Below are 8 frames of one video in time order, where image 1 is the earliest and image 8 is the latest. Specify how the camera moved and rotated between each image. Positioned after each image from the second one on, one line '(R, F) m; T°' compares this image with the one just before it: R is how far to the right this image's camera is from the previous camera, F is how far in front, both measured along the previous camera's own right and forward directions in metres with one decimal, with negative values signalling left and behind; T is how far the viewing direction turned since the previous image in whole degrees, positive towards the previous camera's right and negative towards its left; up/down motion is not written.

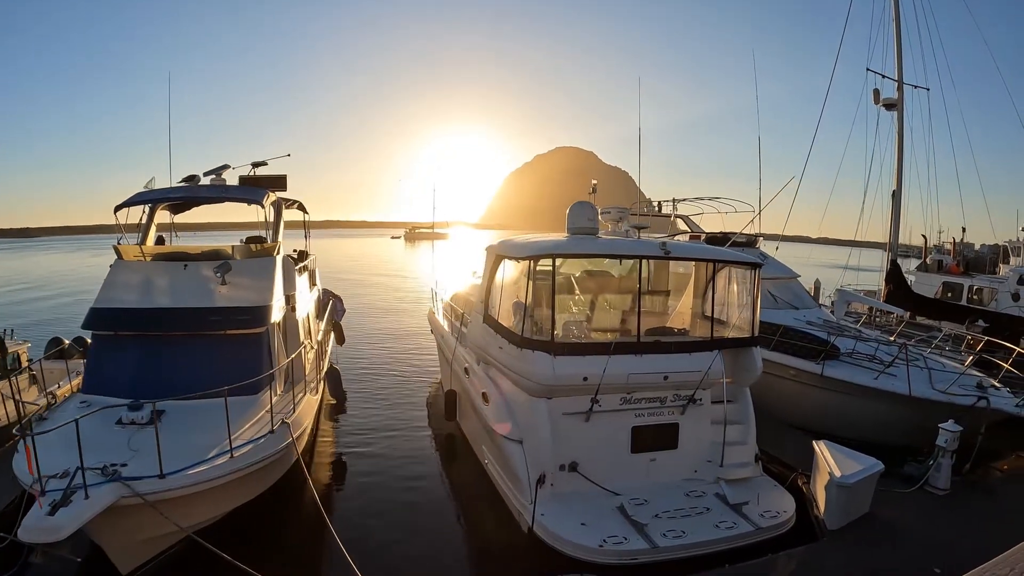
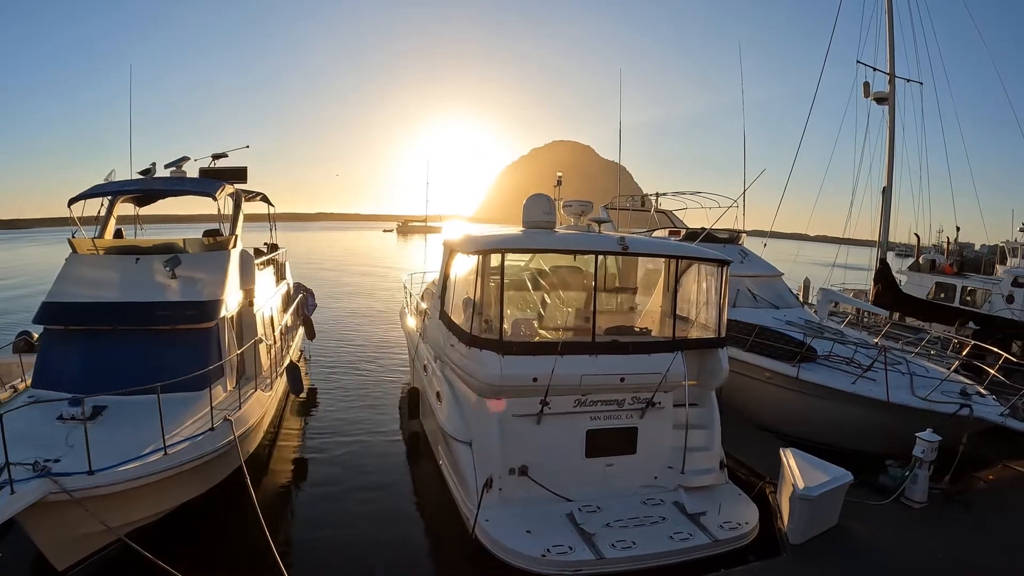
(+0.7, +0.2) m; -1°
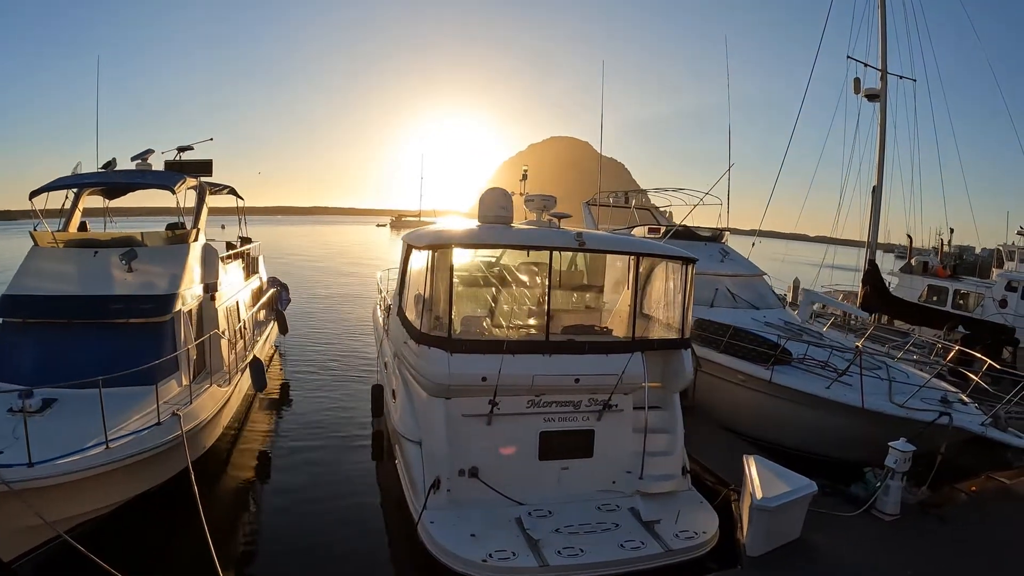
(+0.7, +0.2) m; -2°
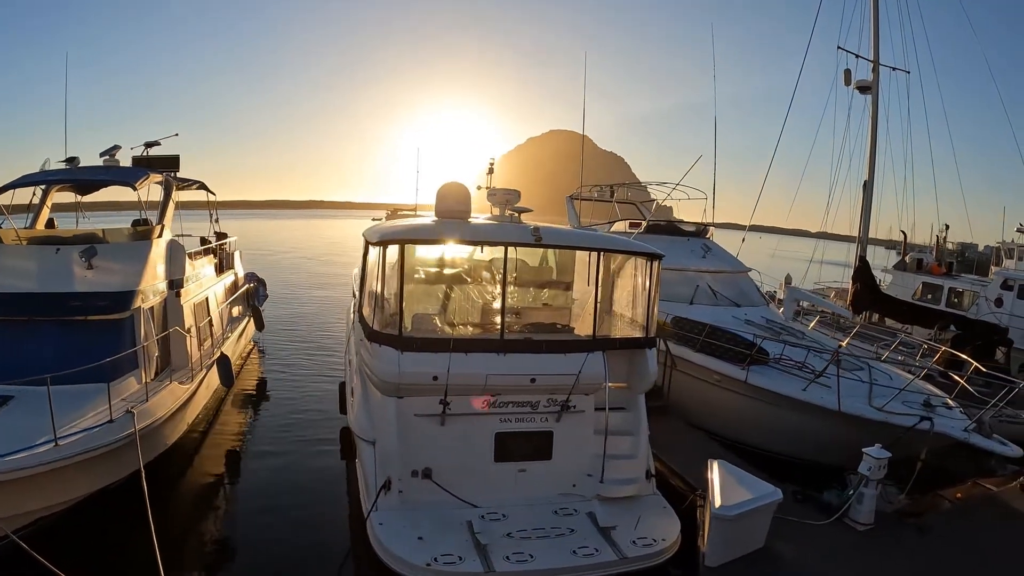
(+0.6, +0.2) m; -2°
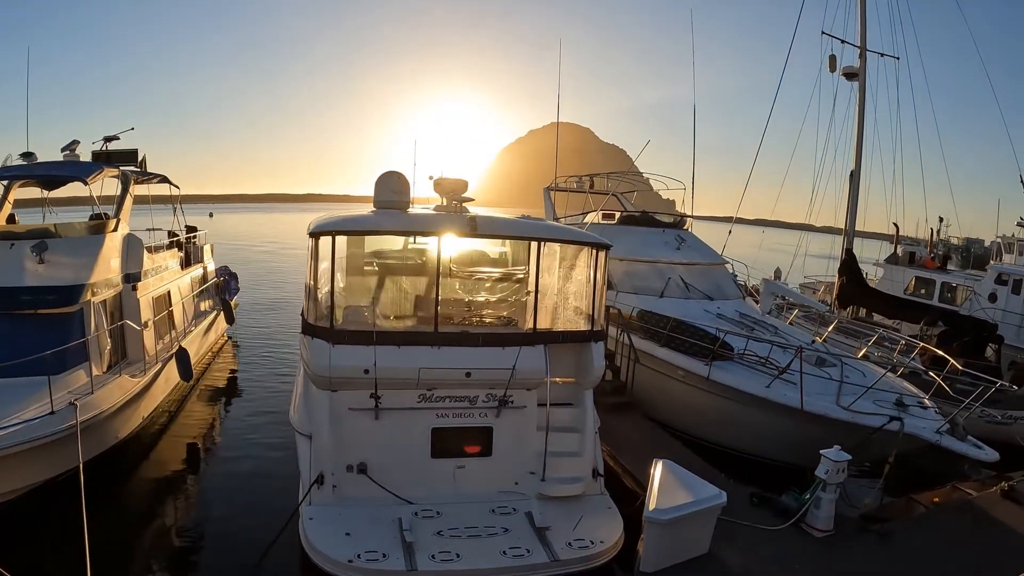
(+0.9, +0.2) m; -3°
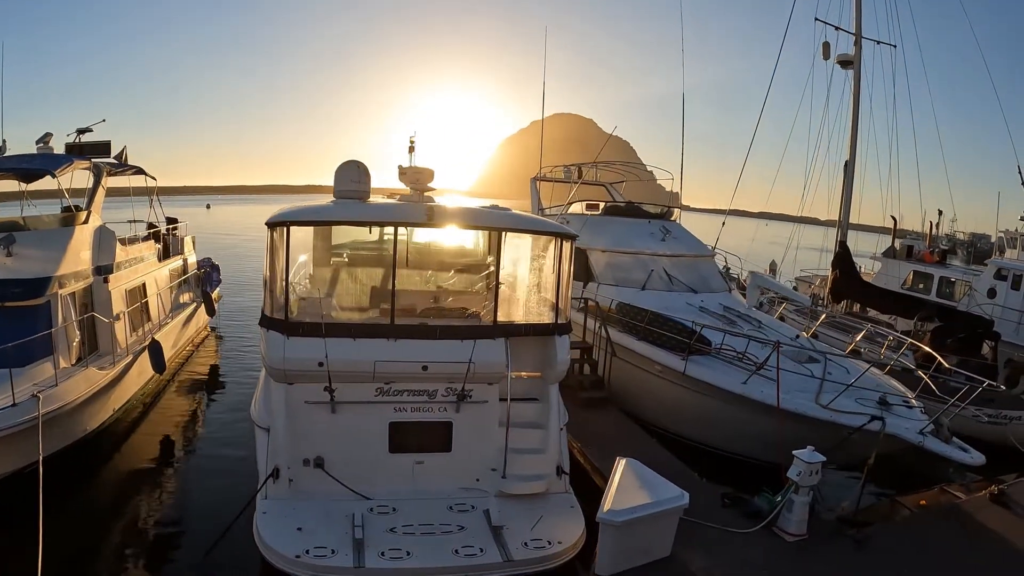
(+0.6, +0.2) m; -2°
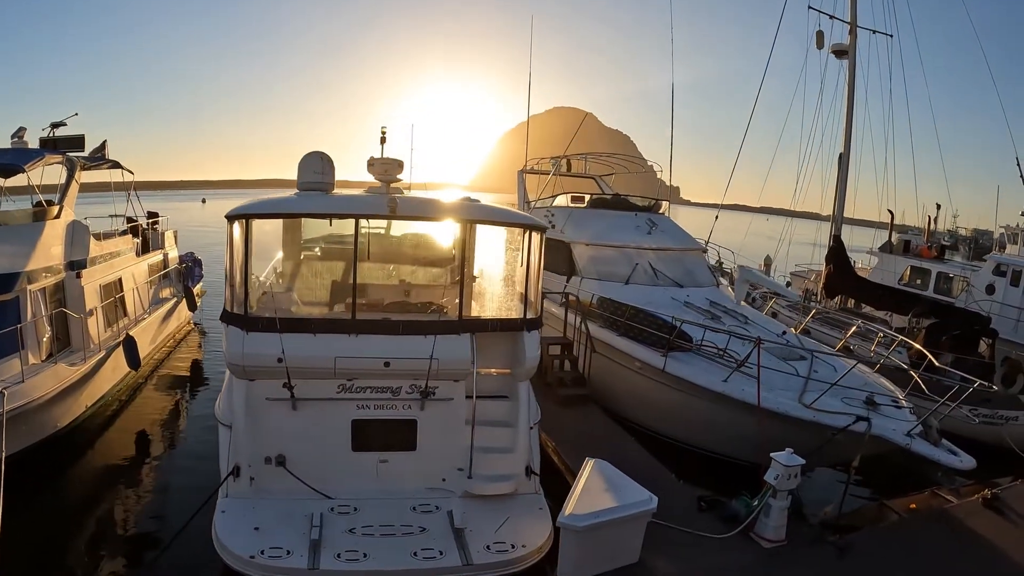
(+0.5, +0.2) m; -1°
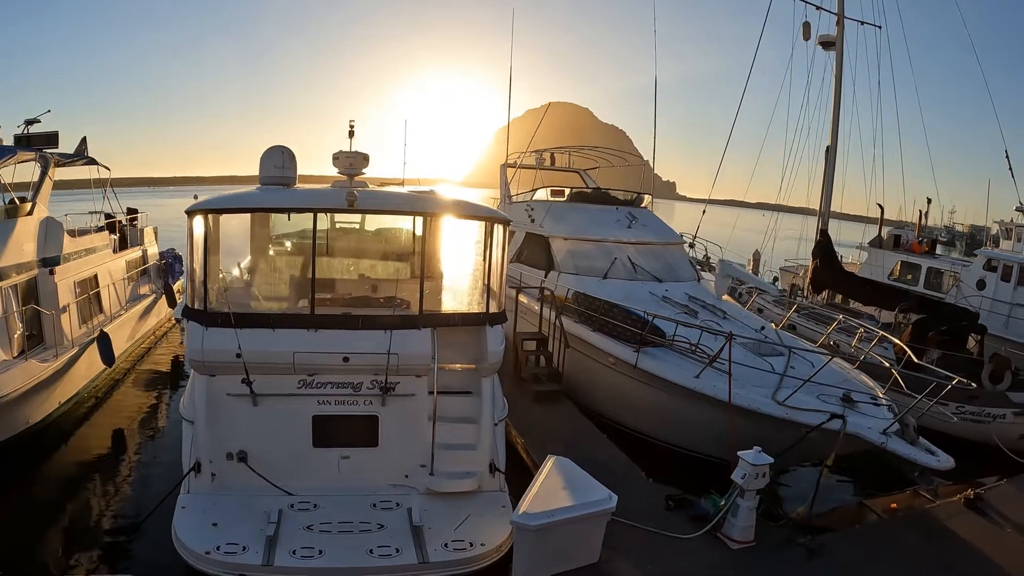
(+0.5, +0.1) m; -1°
